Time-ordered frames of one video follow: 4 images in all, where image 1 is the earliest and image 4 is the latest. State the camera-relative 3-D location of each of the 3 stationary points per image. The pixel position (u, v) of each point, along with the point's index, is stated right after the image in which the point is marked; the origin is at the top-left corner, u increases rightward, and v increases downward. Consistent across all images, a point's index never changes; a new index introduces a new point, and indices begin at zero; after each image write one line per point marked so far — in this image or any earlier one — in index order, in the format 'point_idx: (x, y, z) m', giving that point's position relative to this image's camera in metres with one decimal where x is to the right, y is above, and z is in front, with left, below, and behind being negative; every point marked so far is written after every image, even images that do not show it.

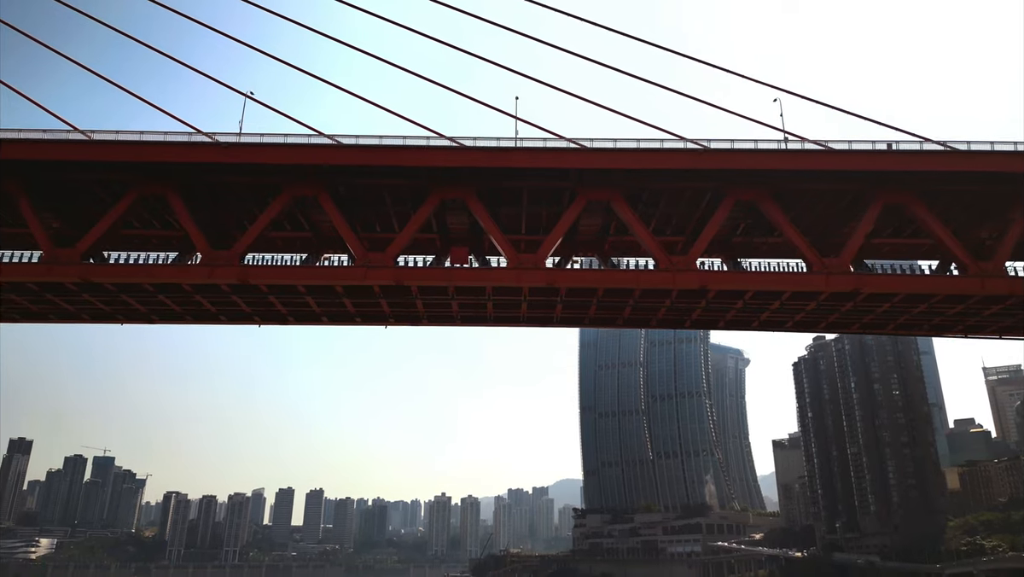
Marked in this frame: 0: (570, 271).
0: (+1.1, 0.0, +13.3) m
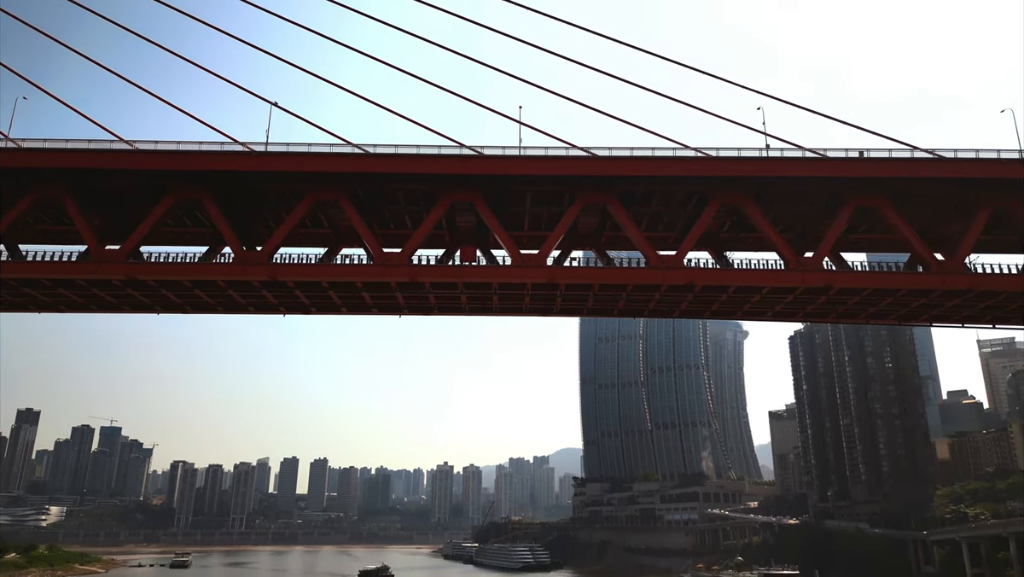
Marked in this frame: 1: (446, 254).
0: (+1.2, +0.3, +14.1) m
1: (-1.6, +0.6, +16.3) m
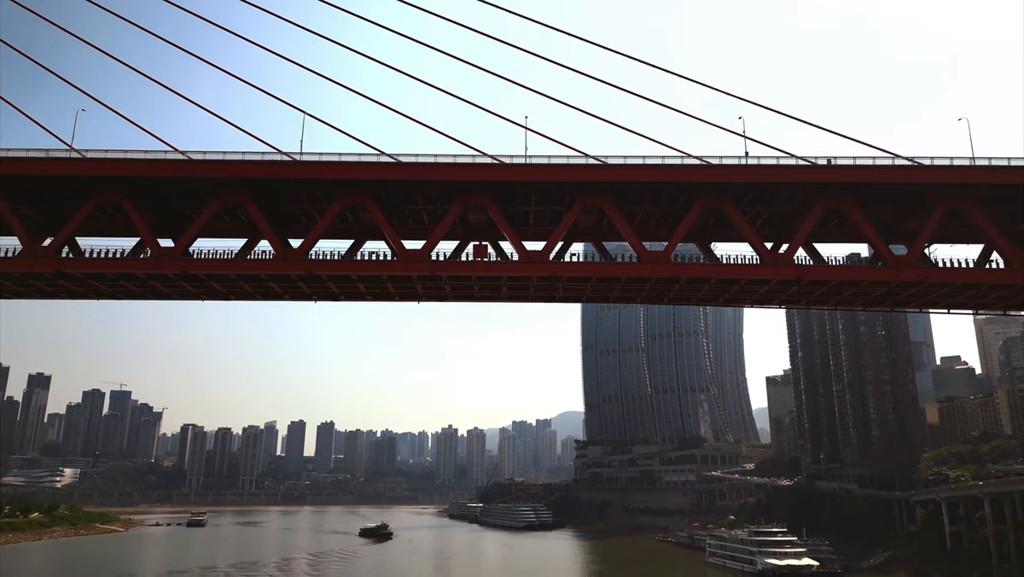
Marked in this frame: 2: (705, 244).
0: (+1.3, +0.7, +15.4) m
1: (-1.4, +1.1, +17.6) m
2: (+5.0, +1.1, +17.6) m
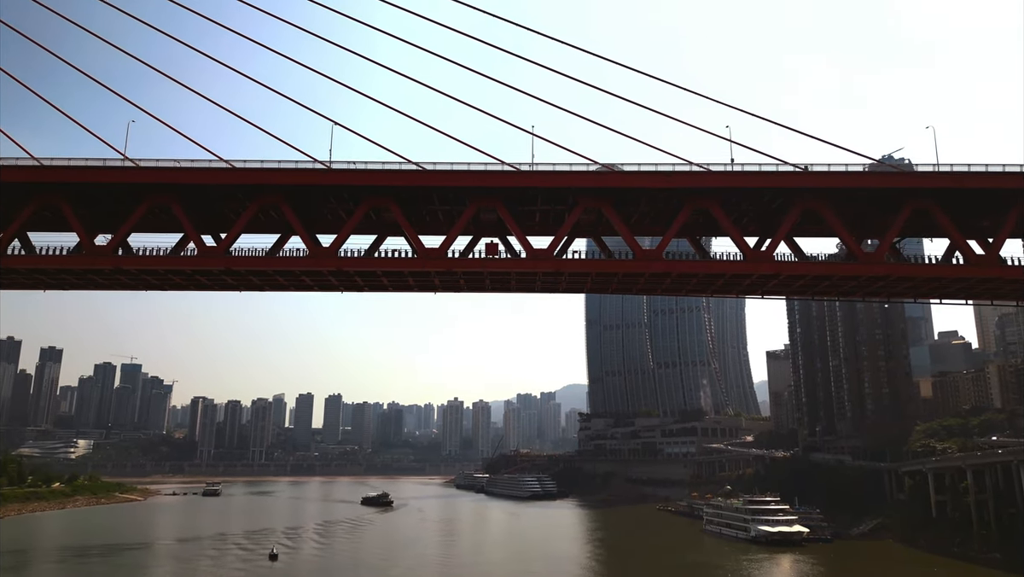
0: (+1.5, +1.0, +16.6) m
1: (-1.2, +1.4, +18.8) m
2: (+5.2, +1.4, +18.7) m
